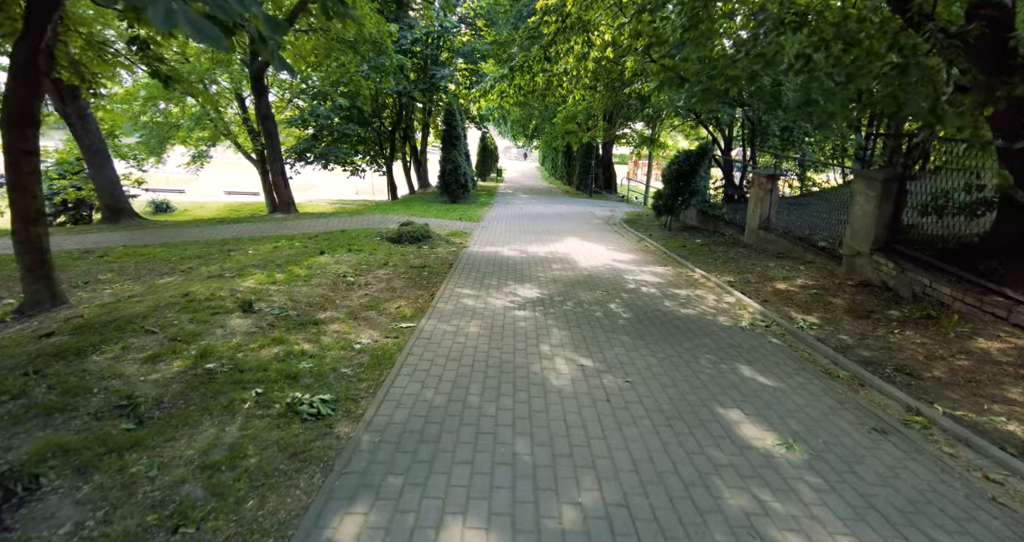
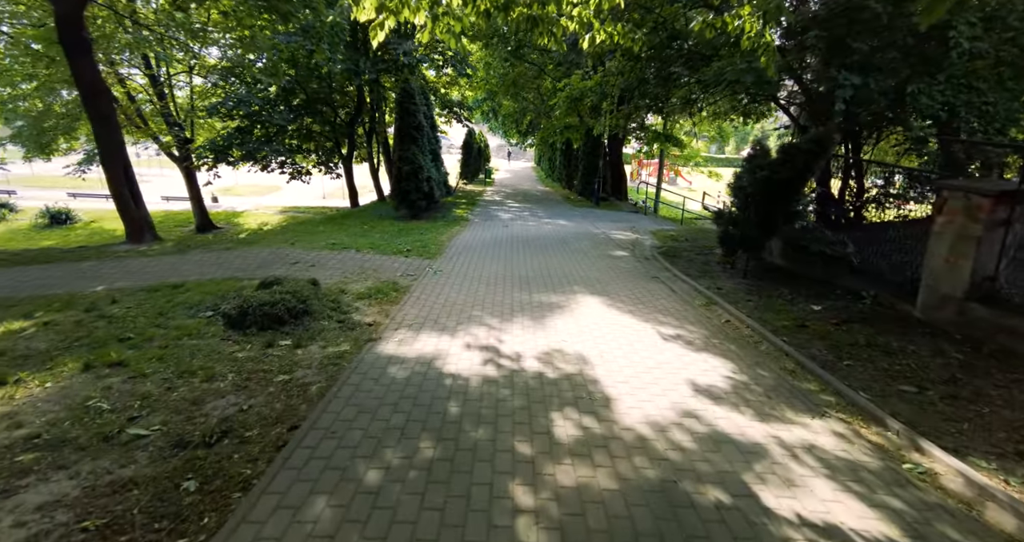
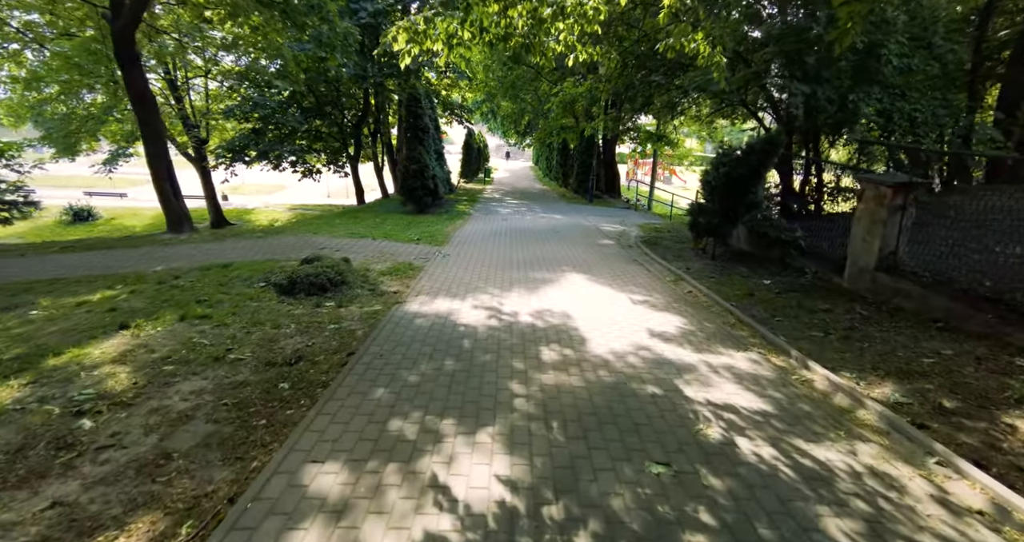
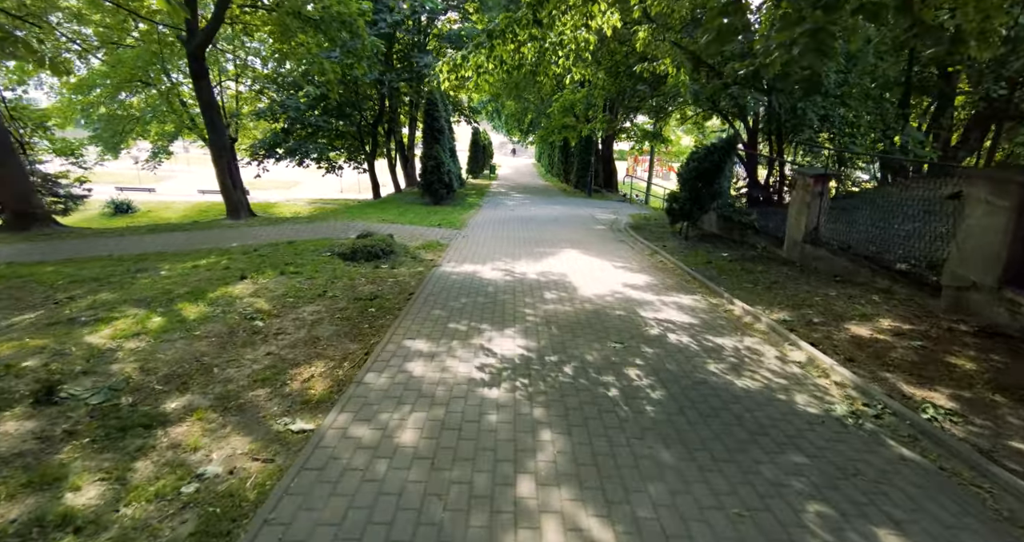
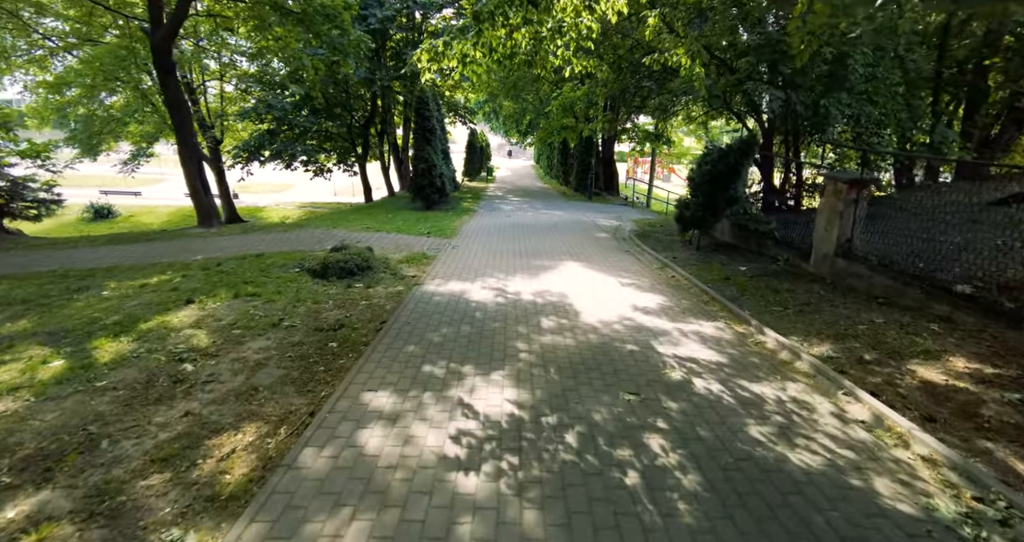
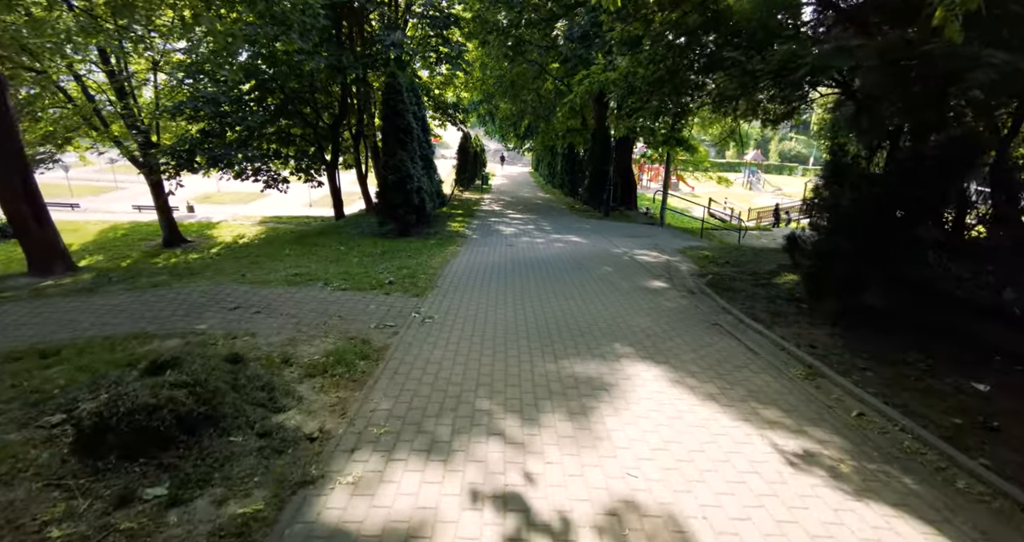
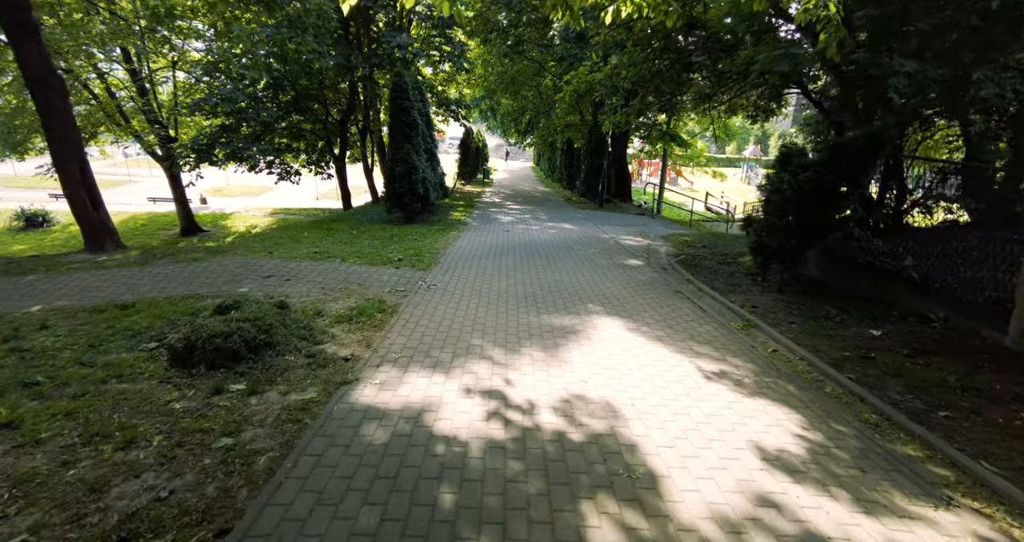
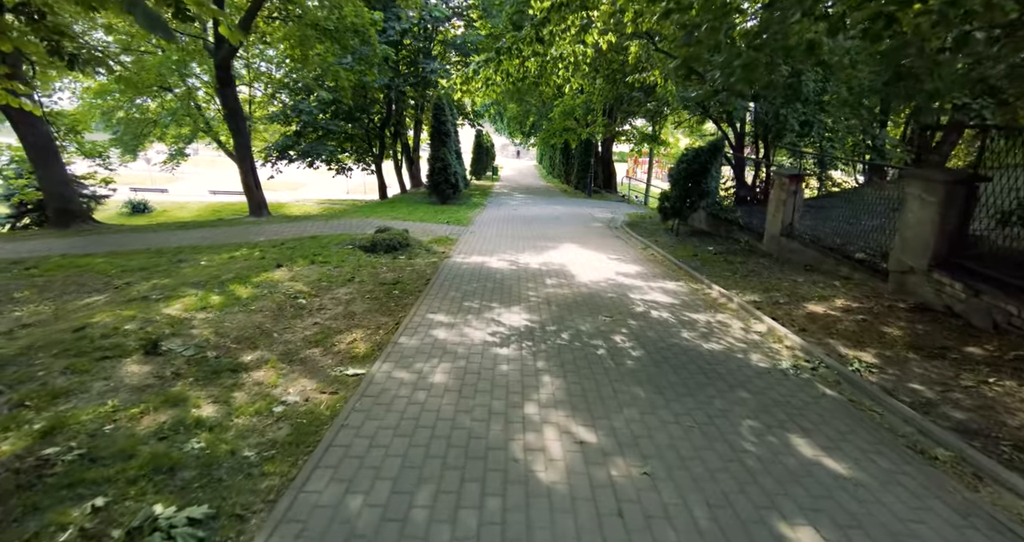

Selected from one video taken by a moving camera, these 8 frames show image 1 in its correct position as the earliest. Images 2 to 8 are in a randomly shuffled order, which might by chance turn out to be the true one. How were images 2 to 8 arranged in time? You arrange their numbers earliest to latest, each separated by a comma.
8, 4, 5, 3, 2, 7, 6
